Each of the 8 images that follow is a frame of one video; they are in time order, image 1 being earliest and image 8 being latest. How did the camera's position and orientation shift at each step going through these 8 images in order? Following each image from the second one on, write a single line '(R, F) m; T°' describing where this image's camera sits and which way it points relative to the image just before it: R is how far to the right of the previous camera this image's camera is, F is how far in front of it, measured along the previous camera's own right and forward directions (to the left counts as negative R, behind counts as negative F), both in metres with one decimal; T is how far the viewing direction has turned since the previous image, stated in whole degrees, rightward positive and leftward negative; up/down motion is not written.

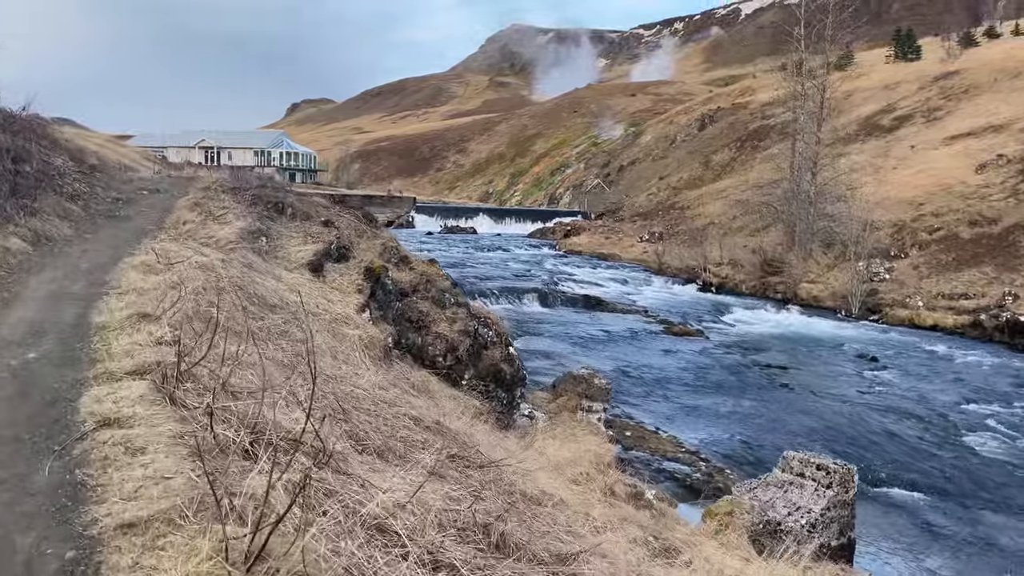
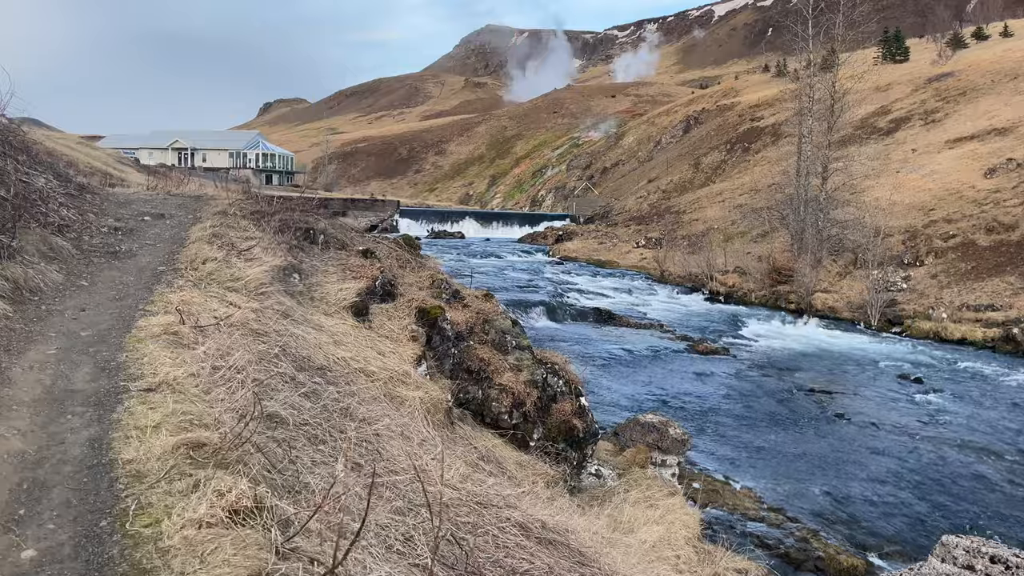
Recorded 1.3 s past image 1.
(-0.8, +1.2) m; +2°
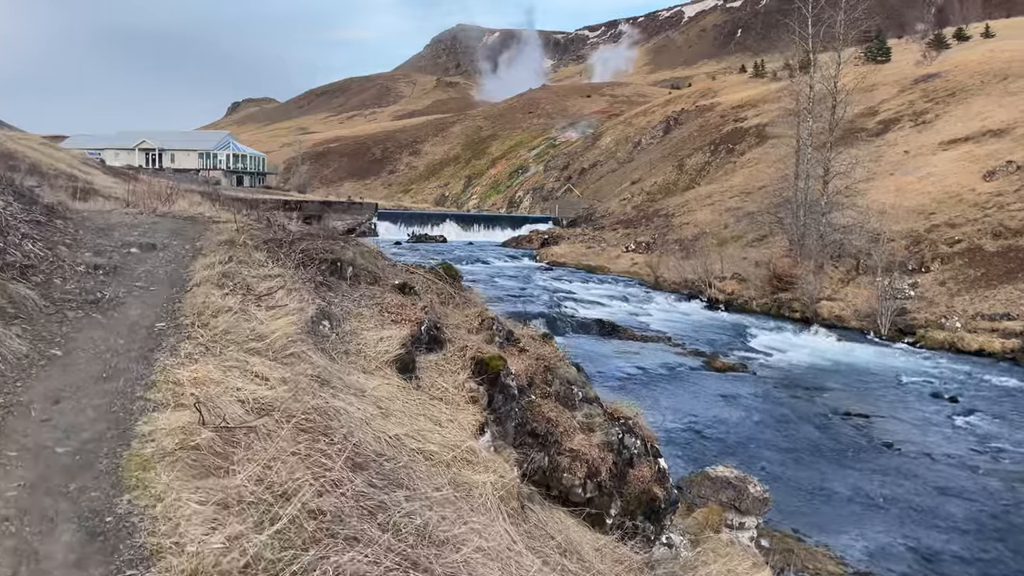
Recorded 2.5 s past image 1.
(-0.6, +1.1) m; +2°
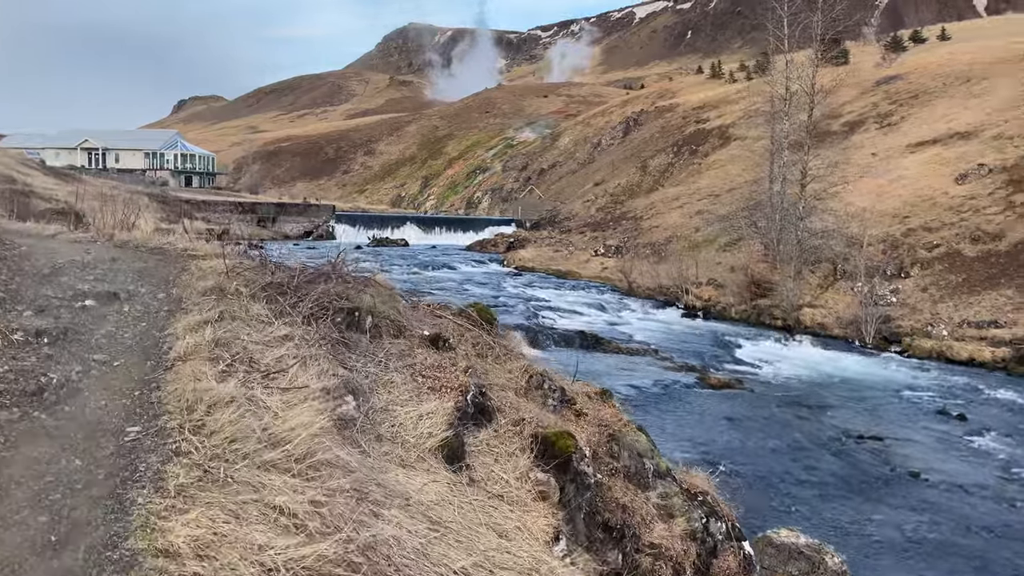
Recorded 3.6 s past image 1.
(-0.5, +1.0) m; +3°
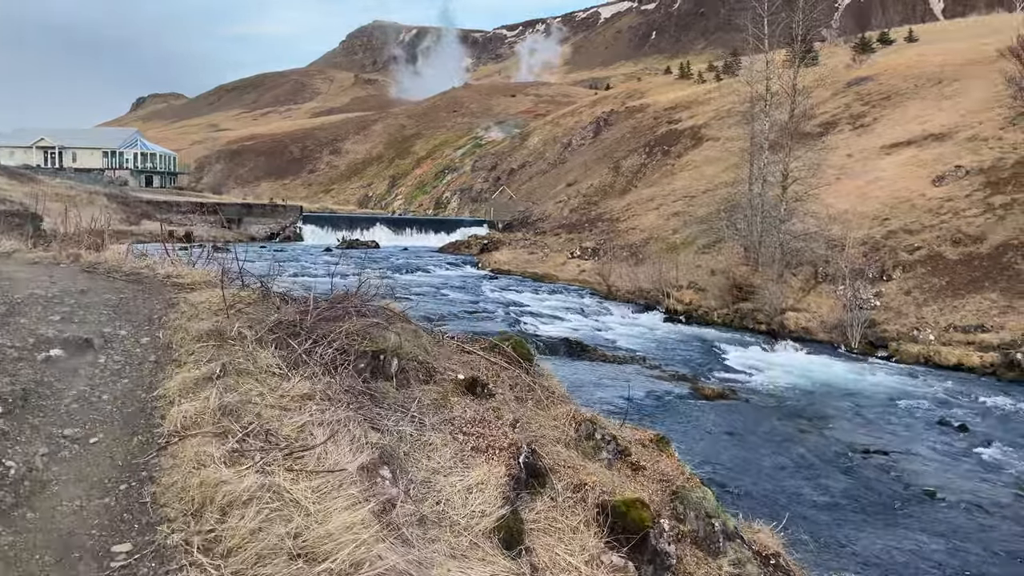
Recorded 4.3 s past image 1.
(-0.4, +0.6) m; +2°
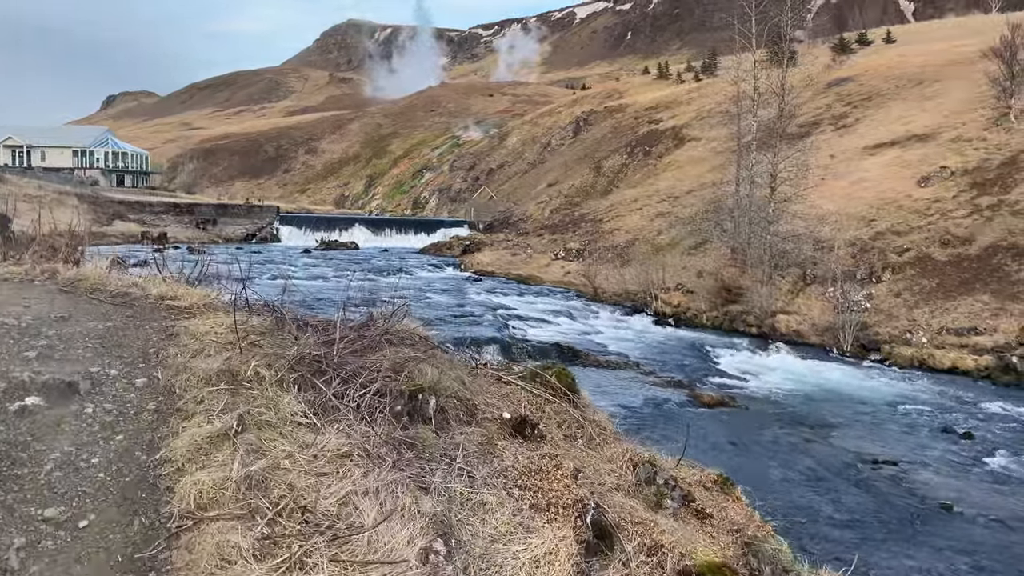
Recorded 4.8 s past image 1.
(-0.3, +0.5) m; +2°
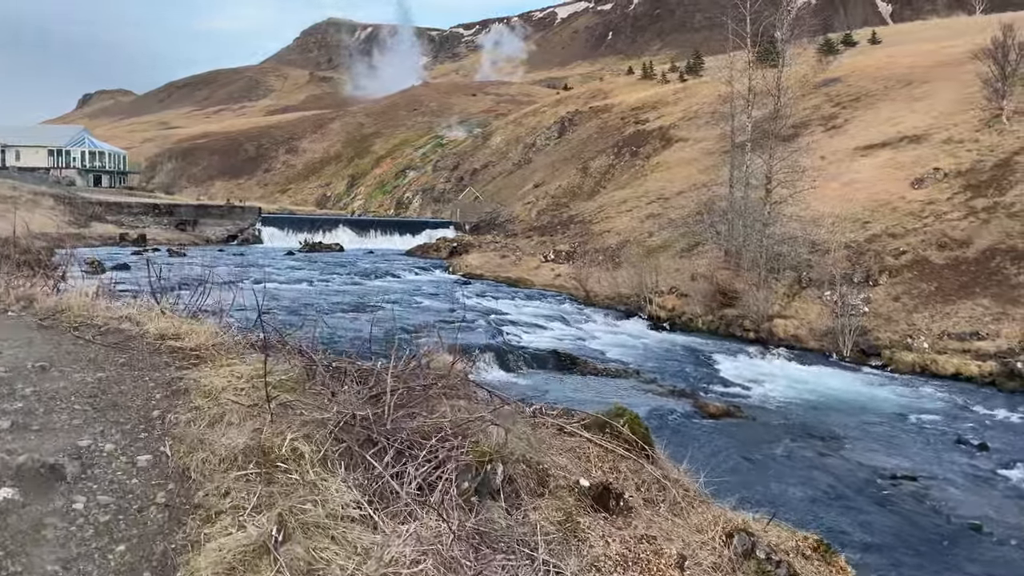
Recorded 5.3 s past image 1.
(-0.3, +0.5) m; +1°
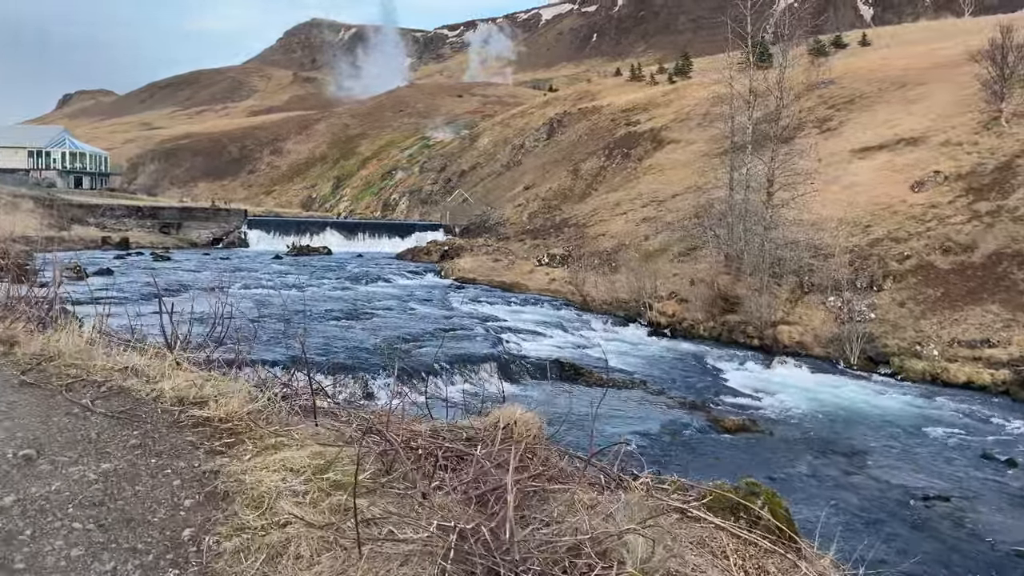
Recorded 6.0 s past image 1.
(-0.3, +0.6) m; +1°
